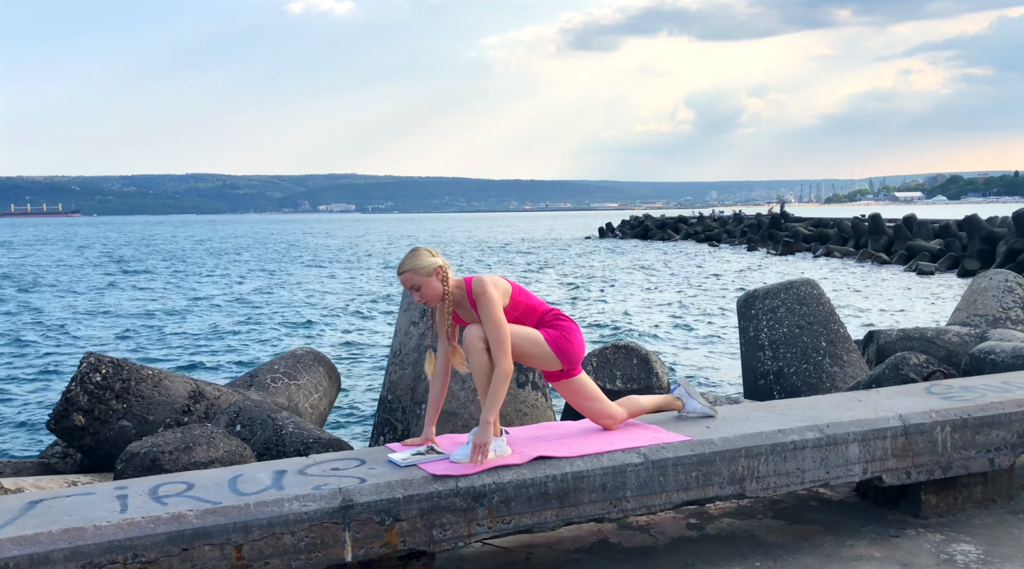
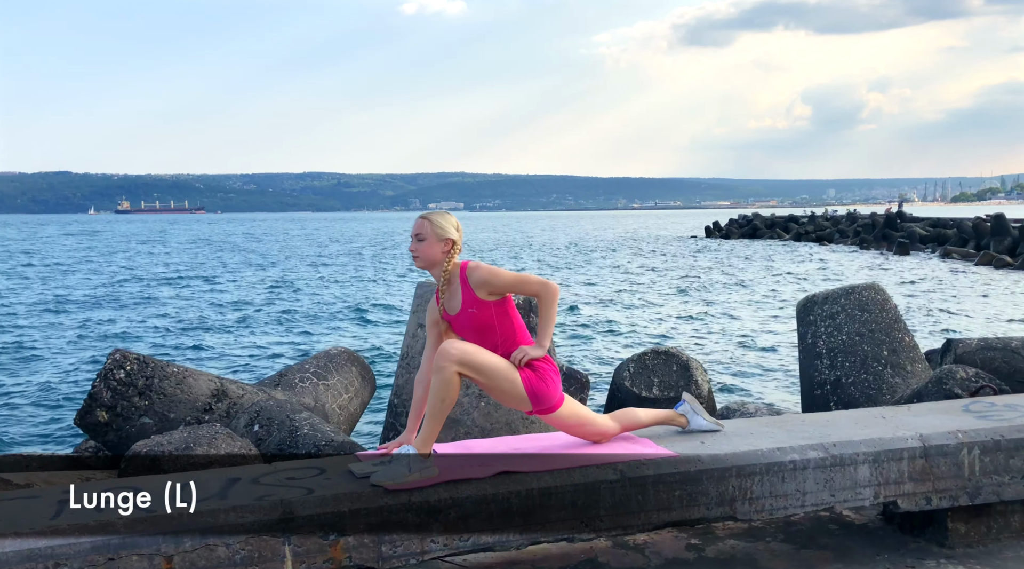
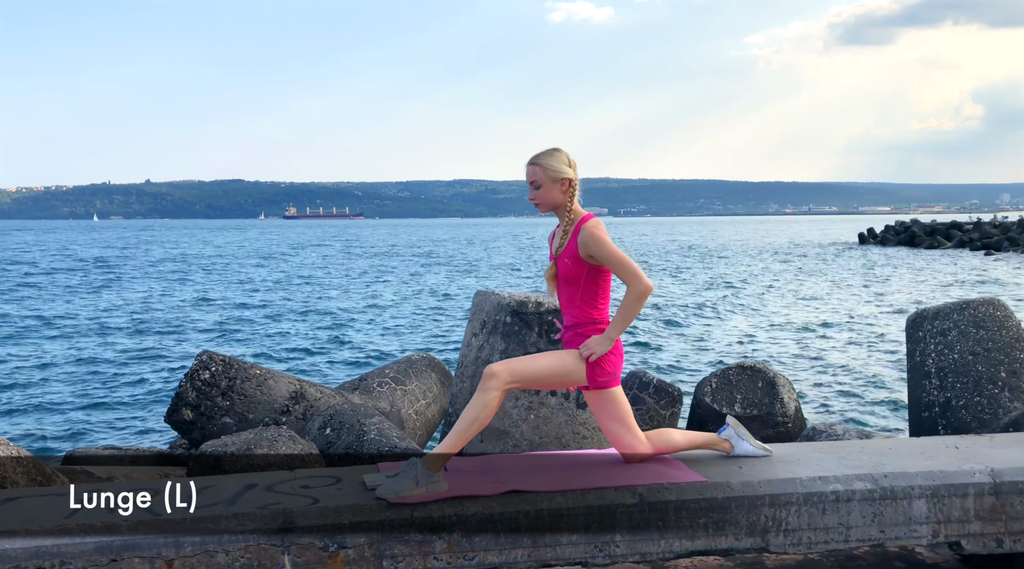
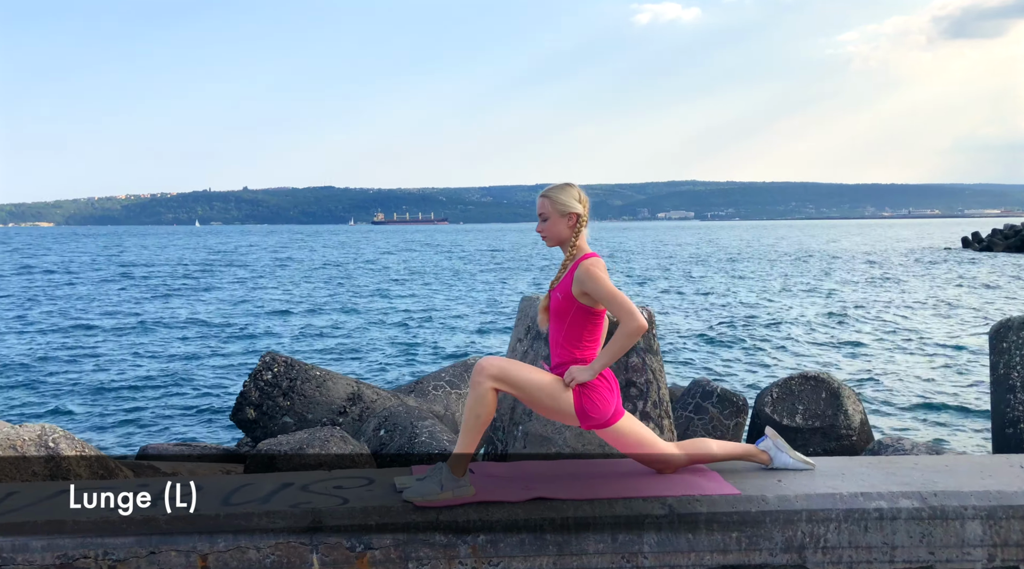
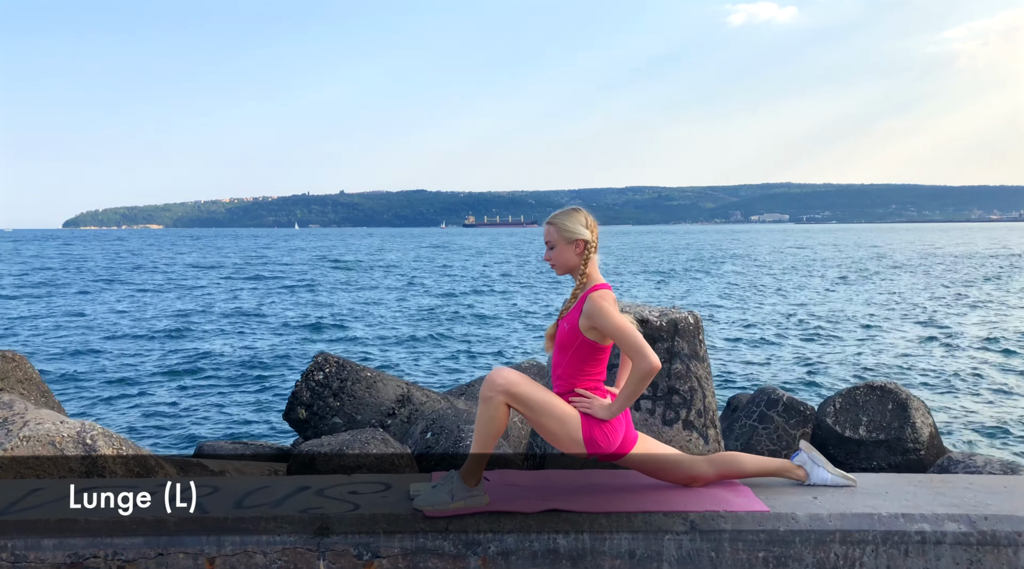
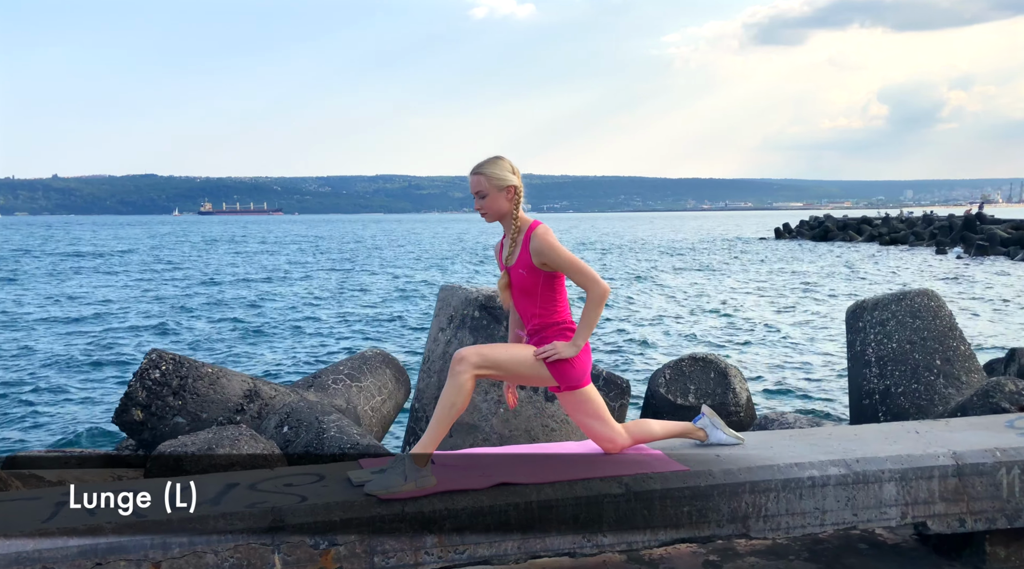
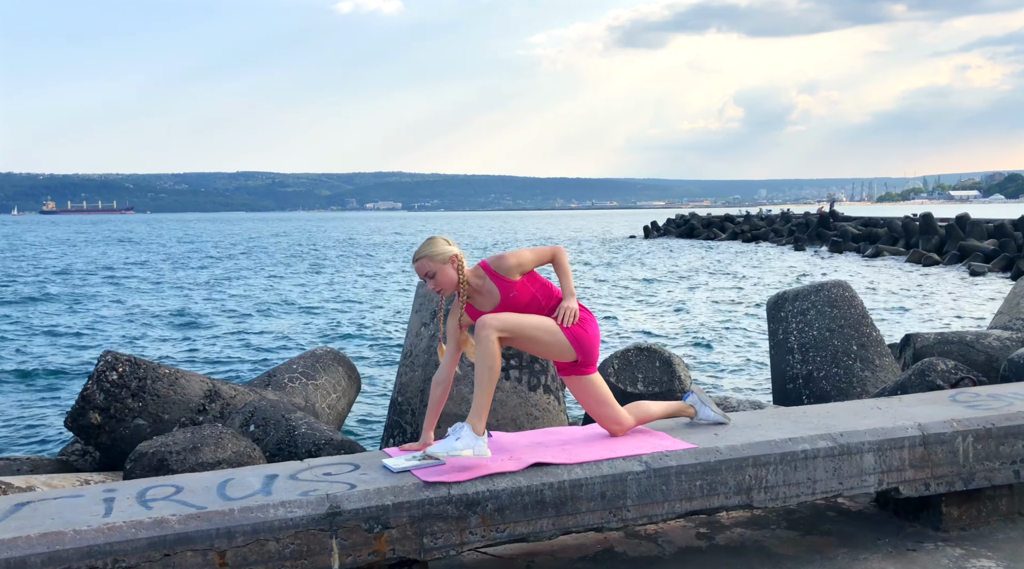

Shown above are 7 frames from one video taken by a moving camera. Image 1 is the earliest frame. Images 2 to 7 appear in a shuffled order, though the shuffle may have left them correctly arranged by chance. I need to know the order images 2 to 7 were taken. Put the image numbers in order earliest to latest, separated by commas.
7, 2, 6, 3, 4, 5
